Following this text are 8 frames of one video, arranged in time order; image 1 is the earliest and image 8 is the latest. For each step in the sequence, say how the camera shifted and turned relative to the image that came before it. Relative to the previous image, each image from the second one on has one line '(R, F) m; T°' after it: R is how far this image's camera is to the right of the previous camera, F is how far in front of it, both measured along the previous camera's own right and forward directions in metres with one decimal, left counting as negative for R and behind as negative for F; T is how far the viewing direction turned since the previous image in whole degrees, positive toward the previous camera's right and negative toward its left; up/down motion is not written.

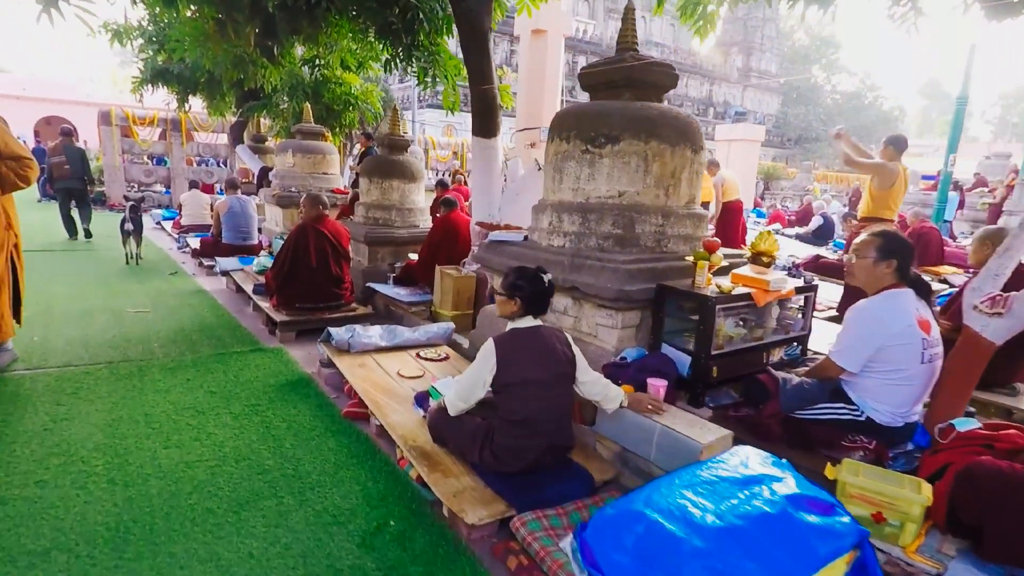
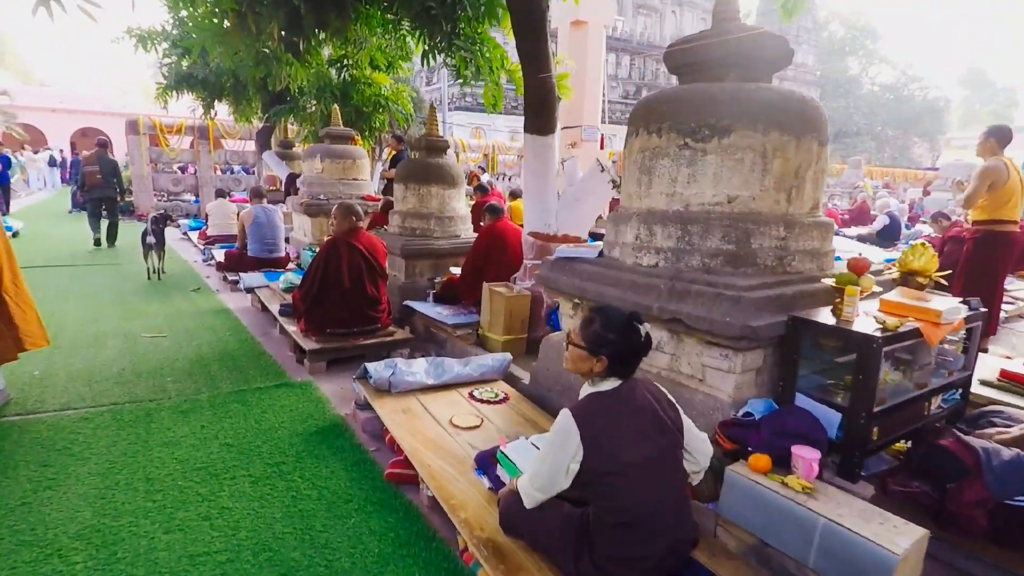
(-0.3, +0.7) m; -3°
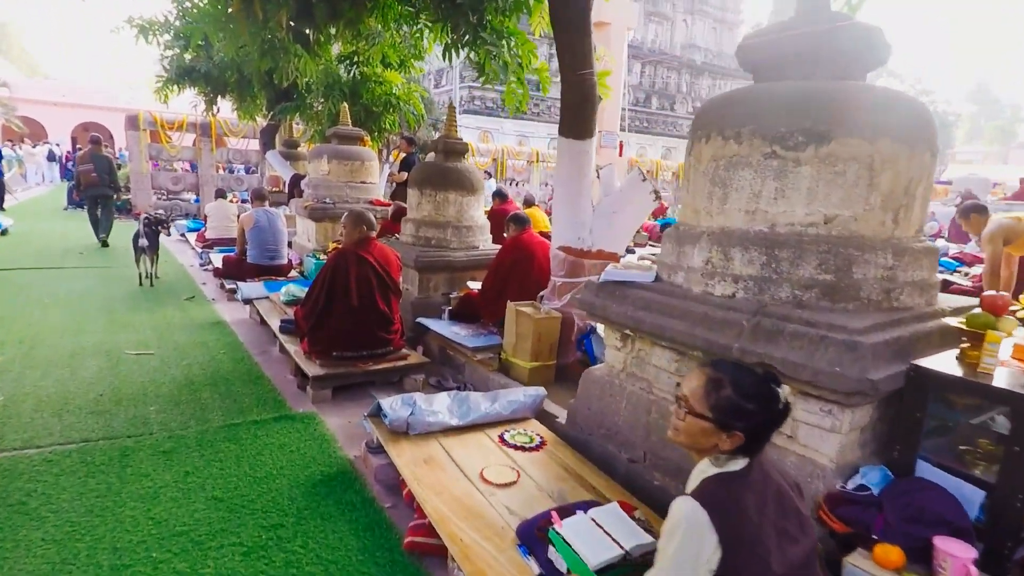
(-0.2, +0.5) m; 0°
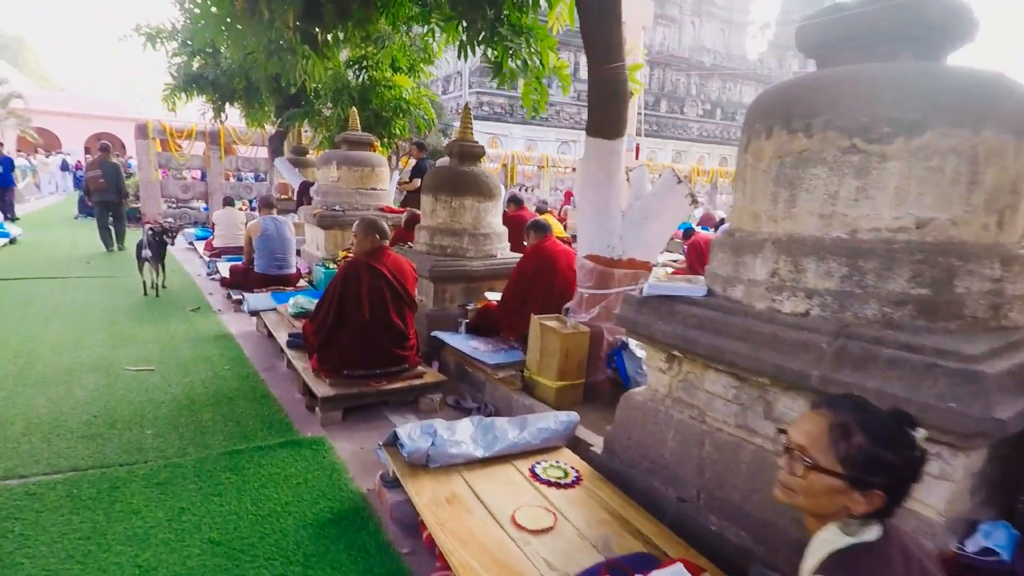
(-0.1, +0.3) m; -1°
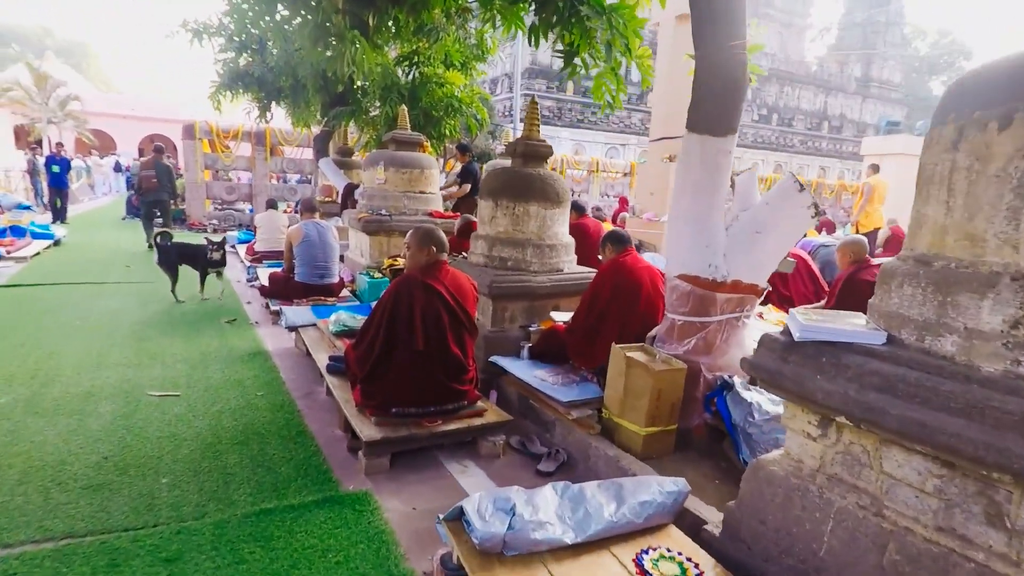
(-0.2, +0.6) m; -4°
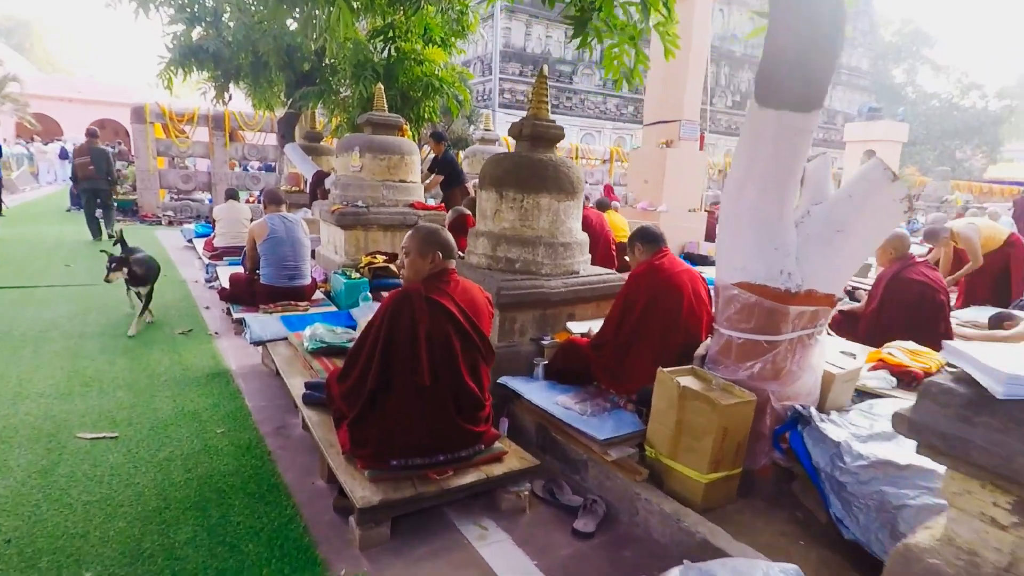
(-0.2, +0.6) m; +3°
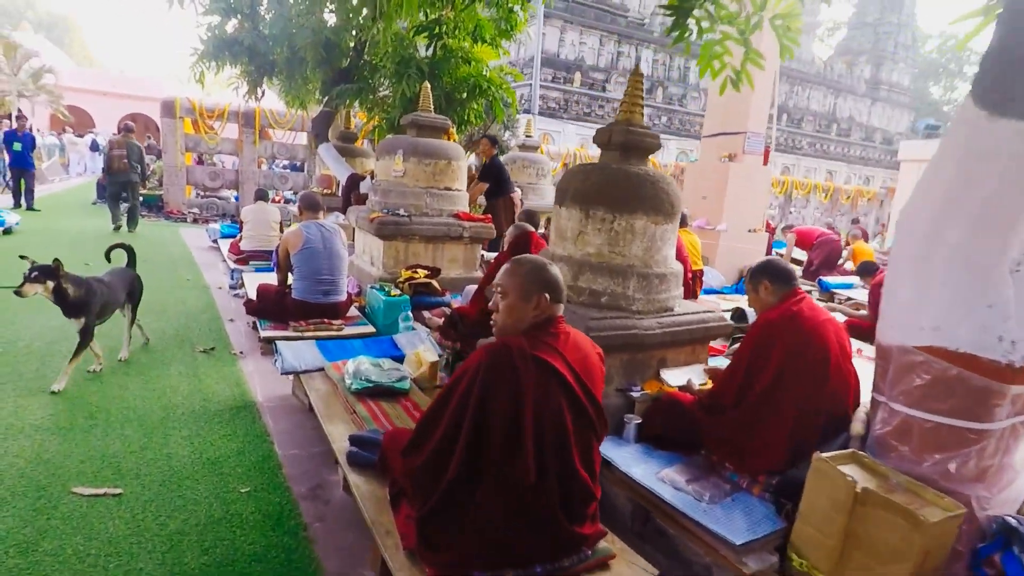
(-0.4, +0.6) m; -2°
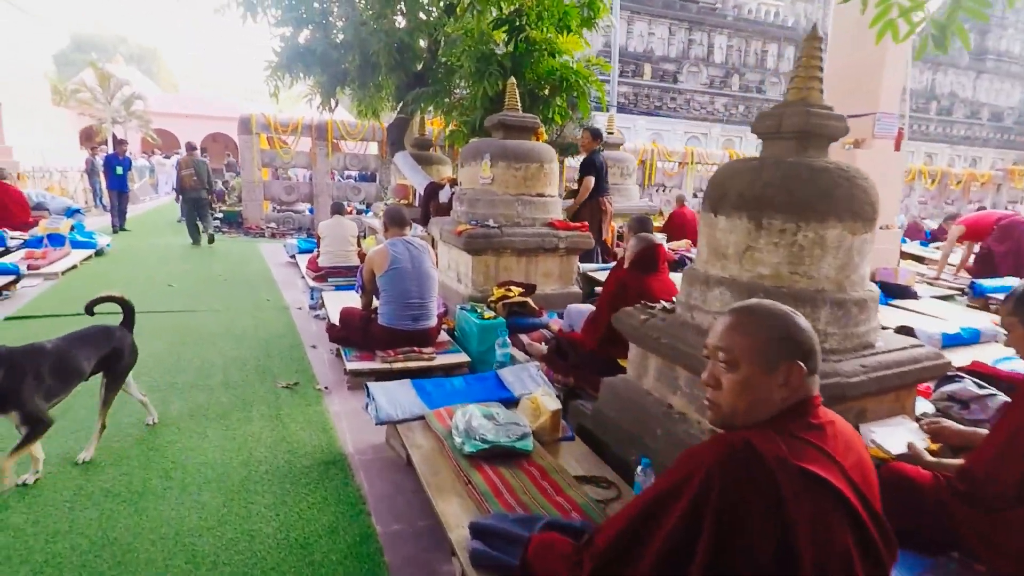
(-0.3, +0.6) m; -6°
